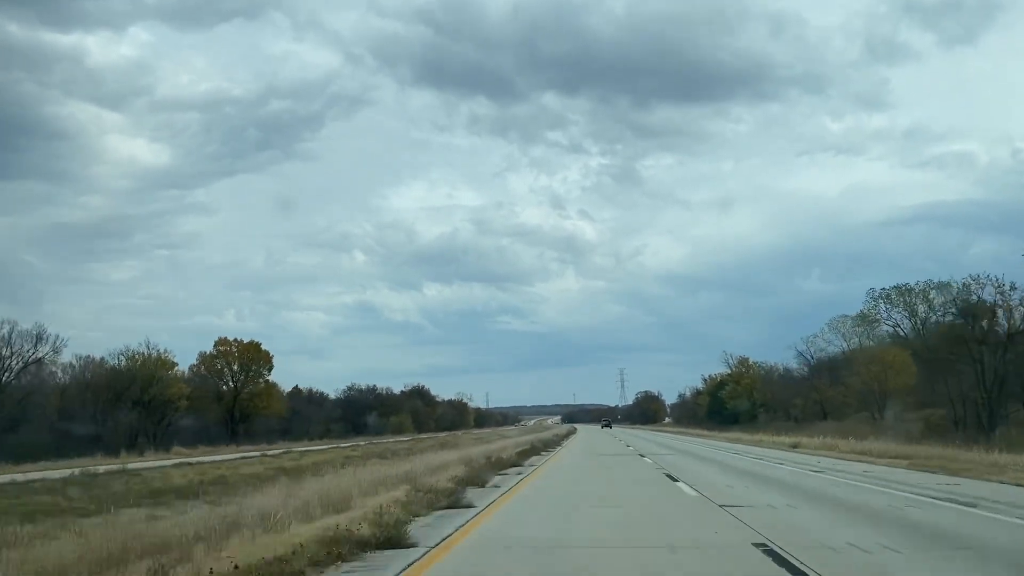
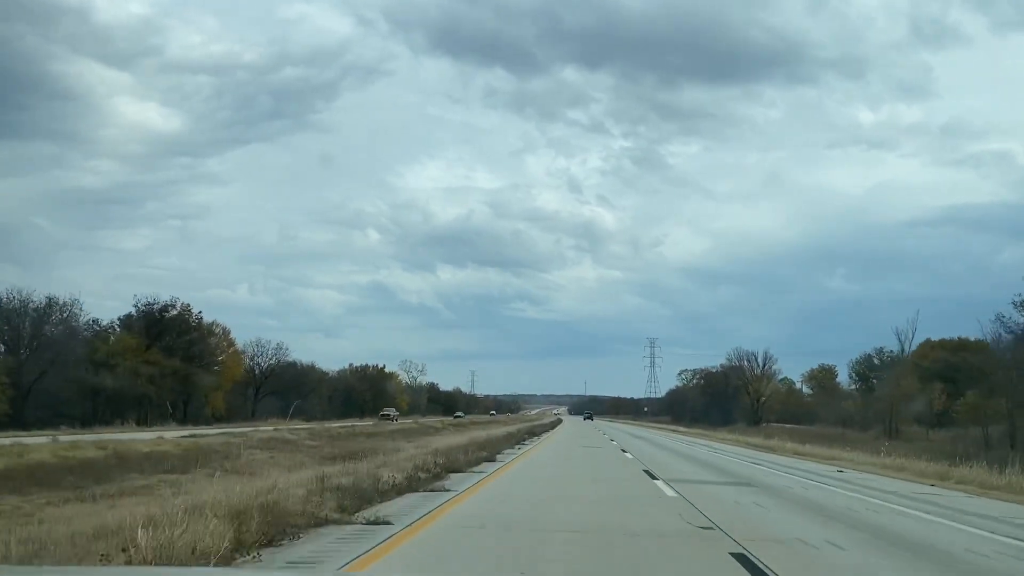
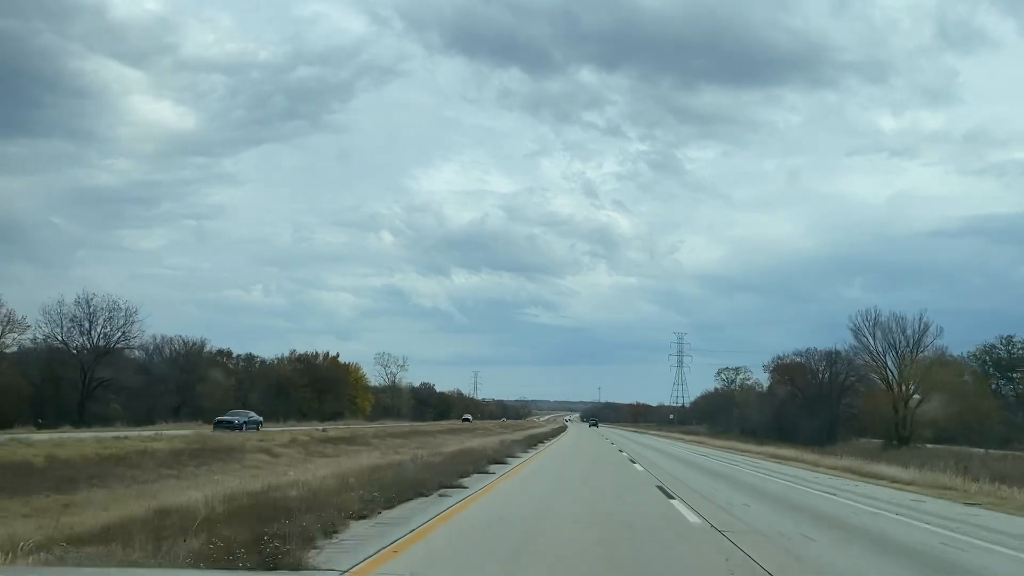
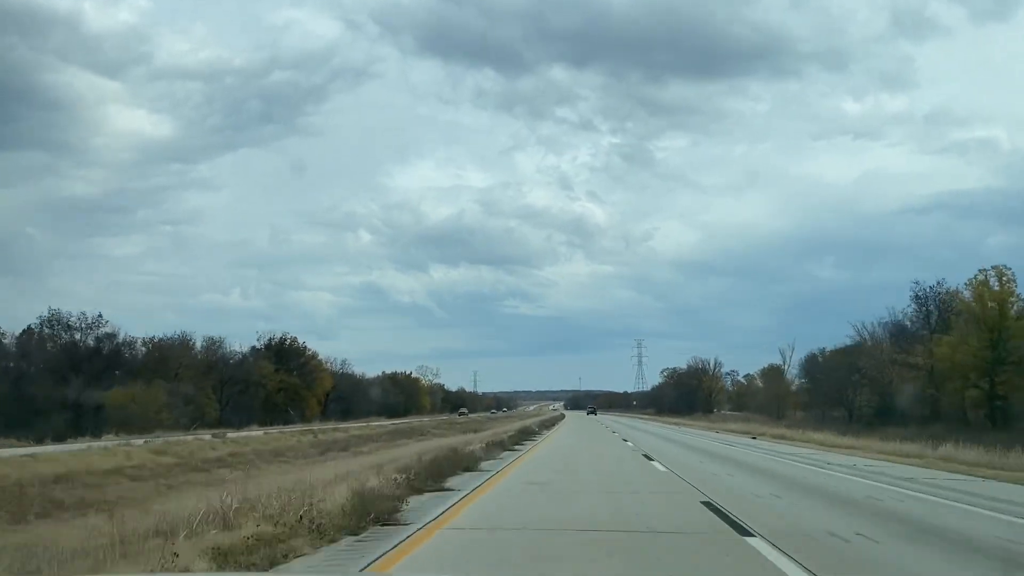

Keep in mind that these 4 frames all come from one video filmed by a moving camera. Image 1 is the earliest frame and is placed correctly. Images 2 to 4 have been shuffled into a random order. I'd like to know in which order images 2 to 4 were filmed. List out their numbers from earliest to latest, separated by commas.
4, 2, 3
